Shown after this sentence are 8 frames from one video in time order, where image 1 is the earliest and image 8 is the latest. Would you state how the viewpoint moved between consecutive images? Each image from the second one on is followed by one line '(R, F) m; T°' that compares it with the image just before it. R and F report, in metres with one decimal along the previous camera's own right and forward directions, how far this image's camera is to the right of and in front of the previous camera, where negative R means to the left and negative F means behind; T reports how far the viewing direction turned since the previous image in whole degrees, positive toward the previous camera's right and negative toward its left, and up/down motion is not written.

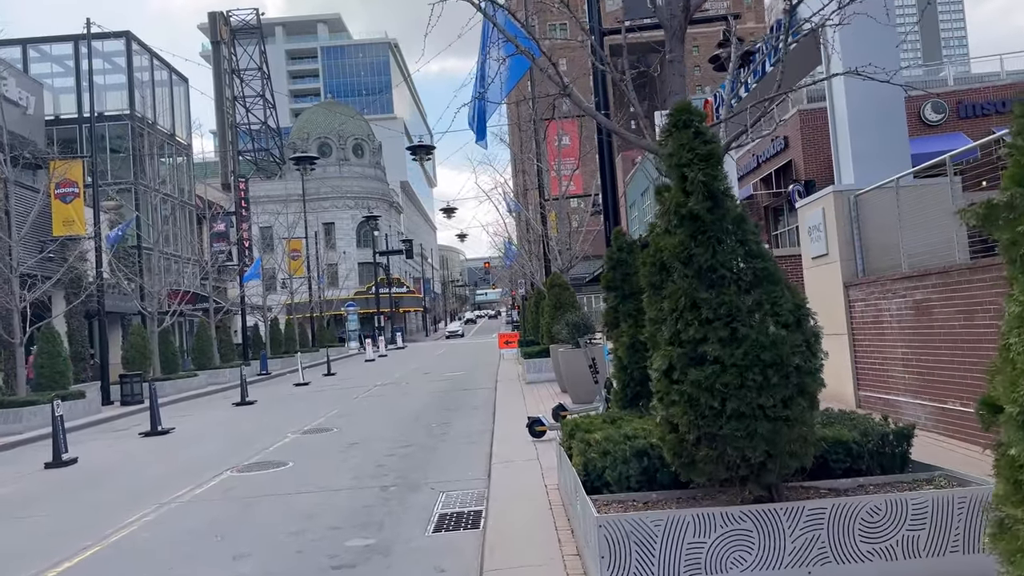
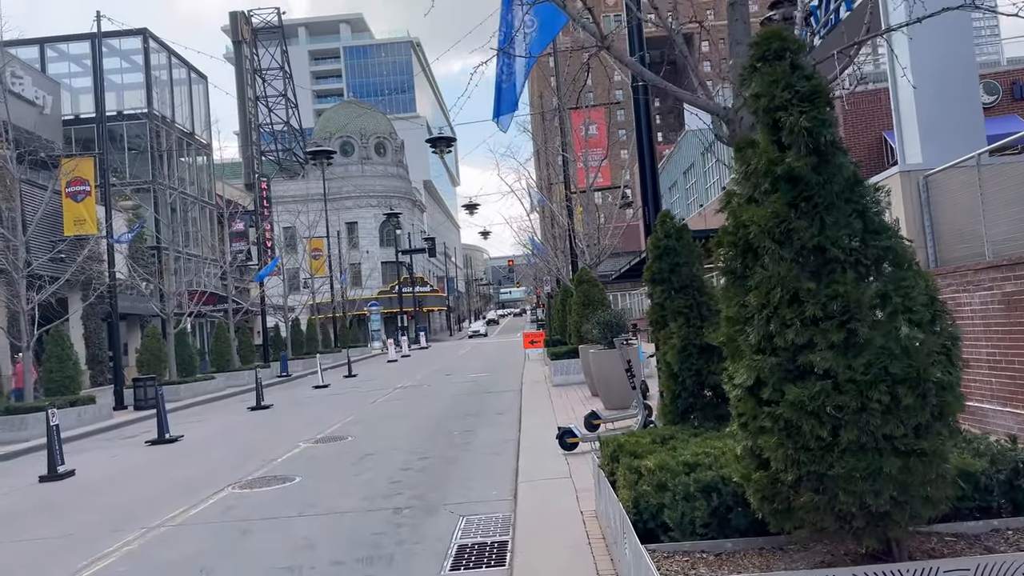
(0.0, +1.0) m; -2°
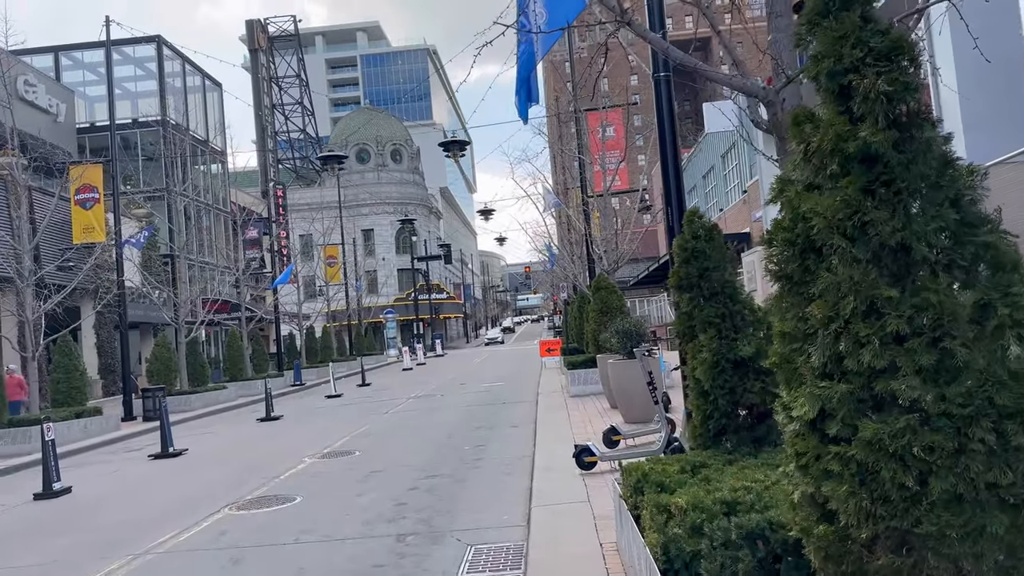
(0.0, +0.6) m; -1°
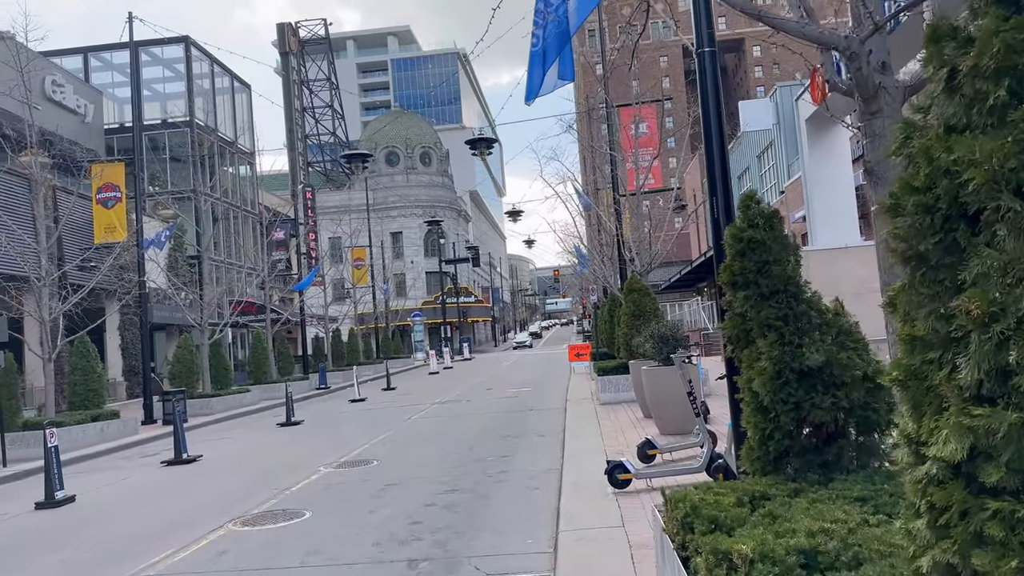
(0.0, +0.7) m; -2°
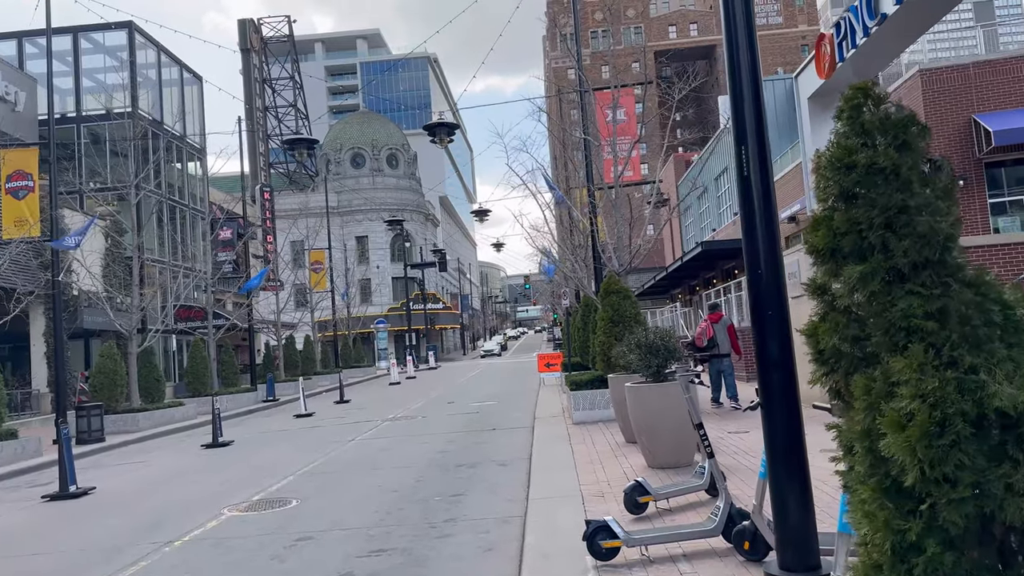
(+0.2, +2.1) m; +2°
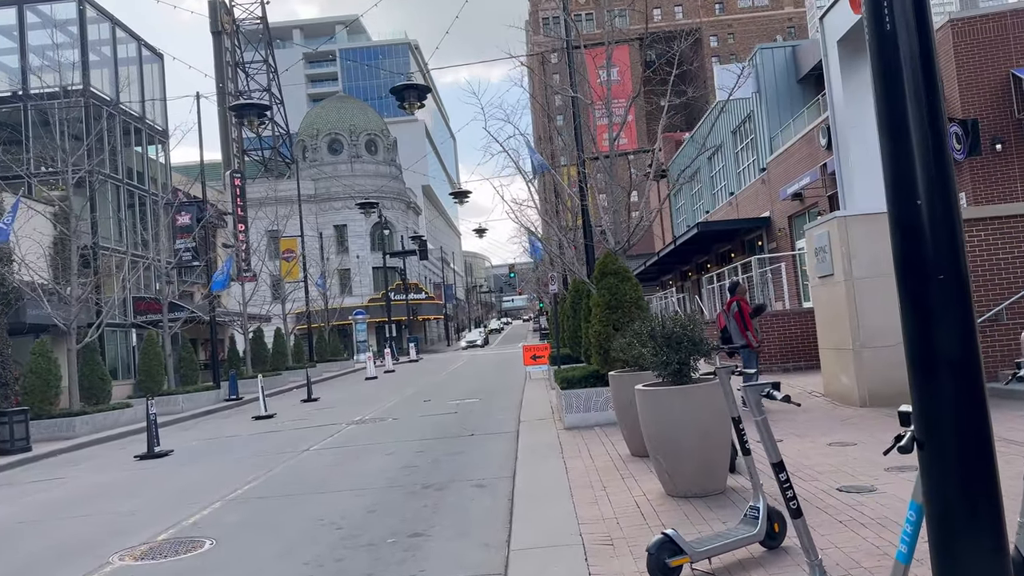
(+0.1, +2.1) m; +1°
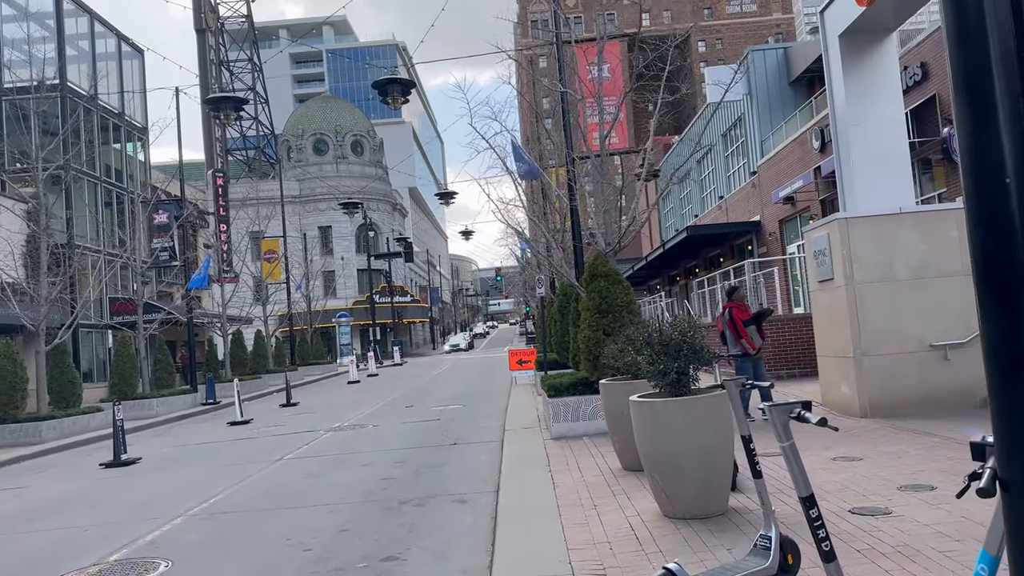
(0.0, +0.5) m; +1°
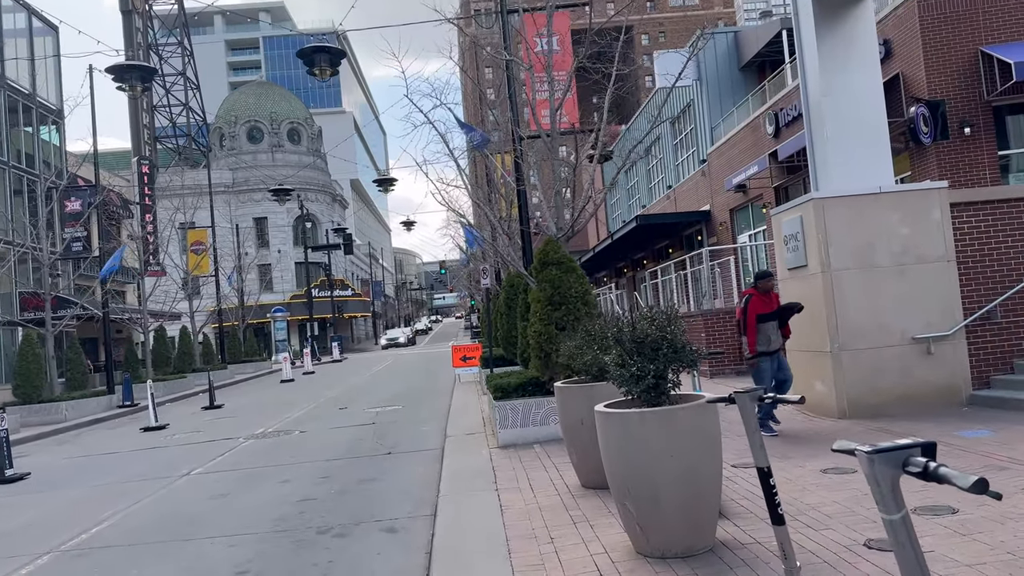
(0.0, +1.2) m; +4°
